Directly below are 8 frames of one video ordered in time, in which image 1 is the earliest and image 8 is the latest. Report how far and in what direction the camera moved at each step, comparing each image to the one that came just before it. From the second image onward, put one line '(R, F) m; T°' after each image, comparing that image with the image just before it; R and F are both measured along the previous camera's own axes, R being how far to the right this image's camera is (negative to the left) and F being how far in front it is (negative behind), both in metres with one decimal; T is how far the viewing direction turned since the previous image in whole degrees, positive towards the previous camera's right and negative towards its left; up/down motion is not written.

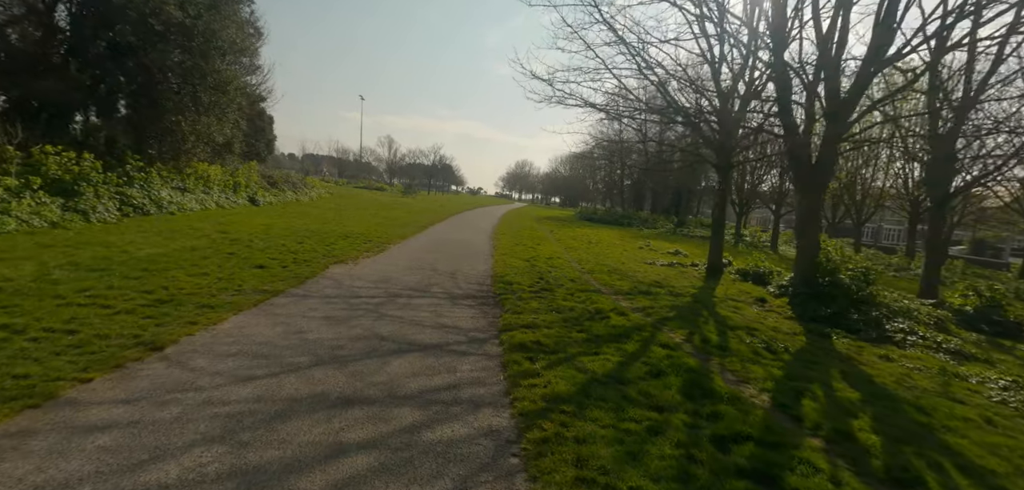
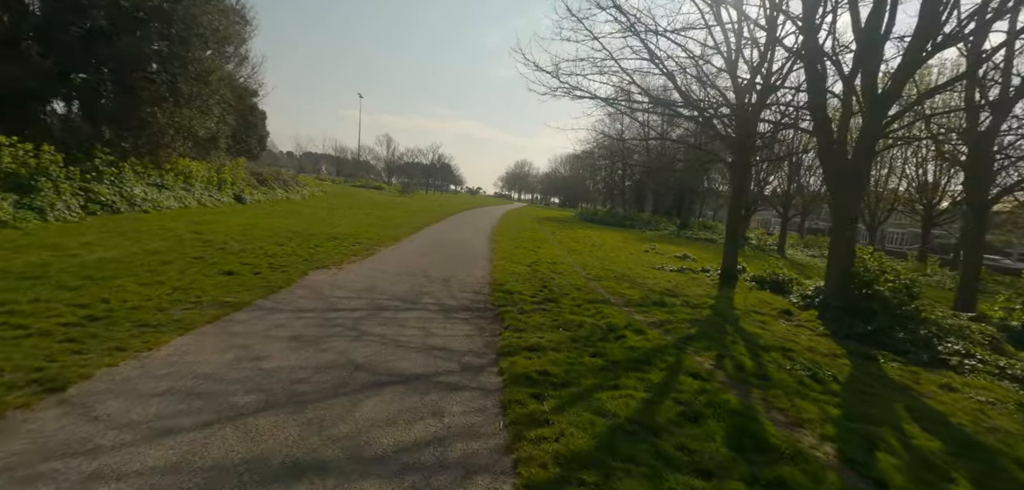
(0.0, +1.1) m; 0°
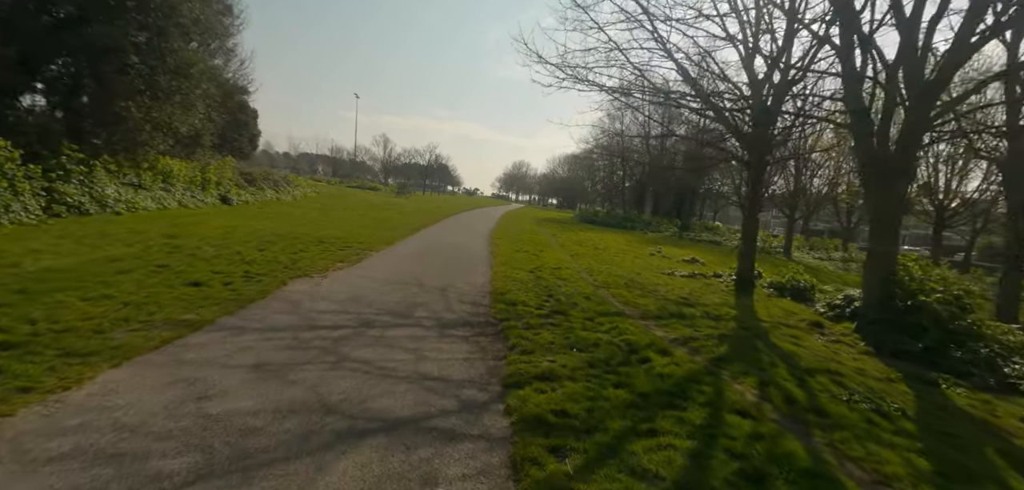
(-0.1, +1.0) m; 0°
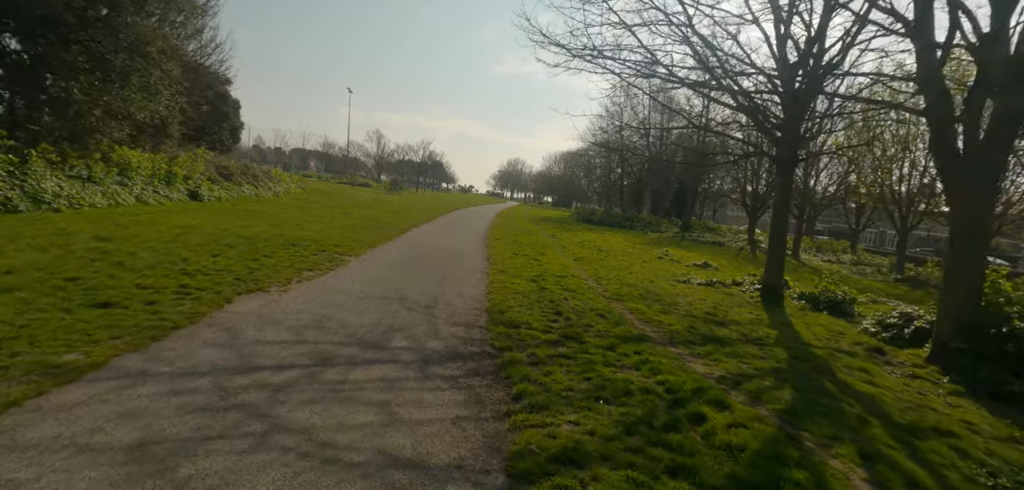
(-0.1, +1.6) m; +1°
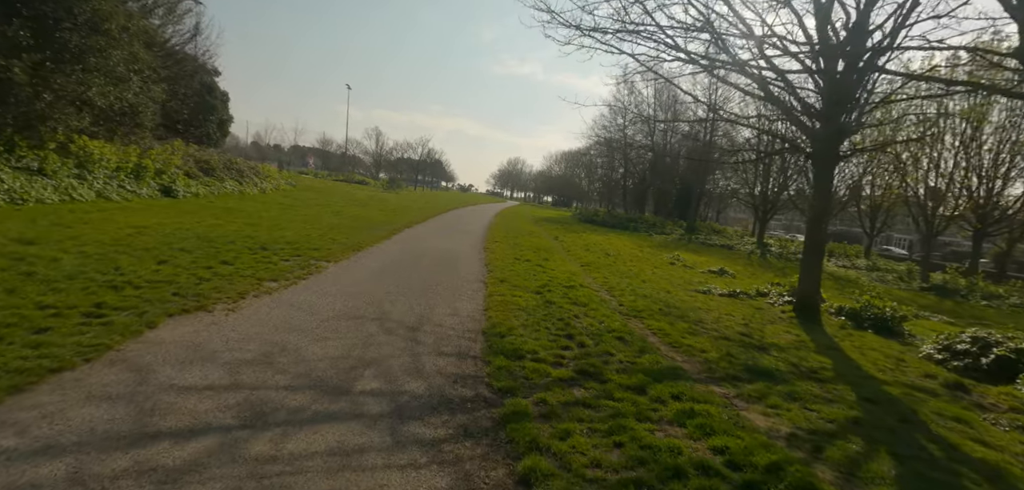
(0.0, +1.4) m; 0°
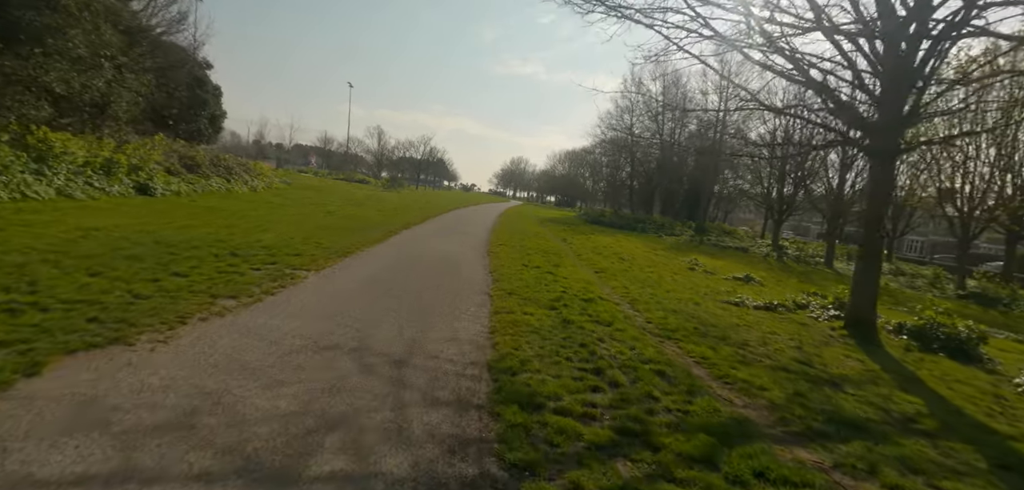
(-0.1, +1.4) m; 0°
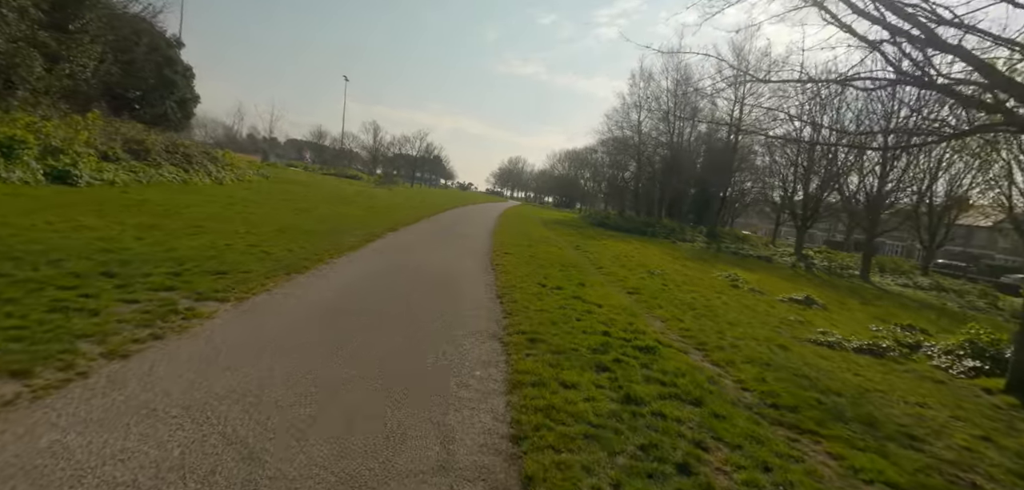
(-0.3, +3.0) m; +1°
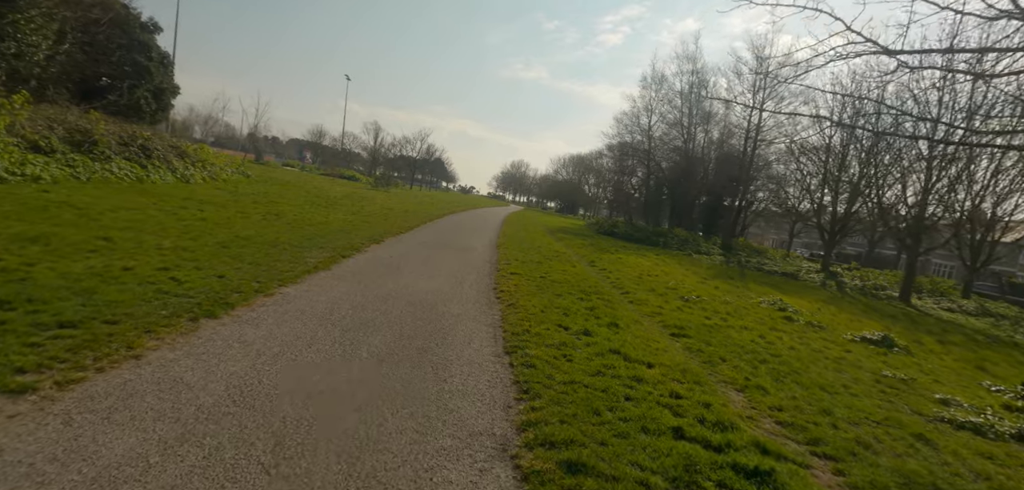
(-0.2, +2.4) m; 0°
